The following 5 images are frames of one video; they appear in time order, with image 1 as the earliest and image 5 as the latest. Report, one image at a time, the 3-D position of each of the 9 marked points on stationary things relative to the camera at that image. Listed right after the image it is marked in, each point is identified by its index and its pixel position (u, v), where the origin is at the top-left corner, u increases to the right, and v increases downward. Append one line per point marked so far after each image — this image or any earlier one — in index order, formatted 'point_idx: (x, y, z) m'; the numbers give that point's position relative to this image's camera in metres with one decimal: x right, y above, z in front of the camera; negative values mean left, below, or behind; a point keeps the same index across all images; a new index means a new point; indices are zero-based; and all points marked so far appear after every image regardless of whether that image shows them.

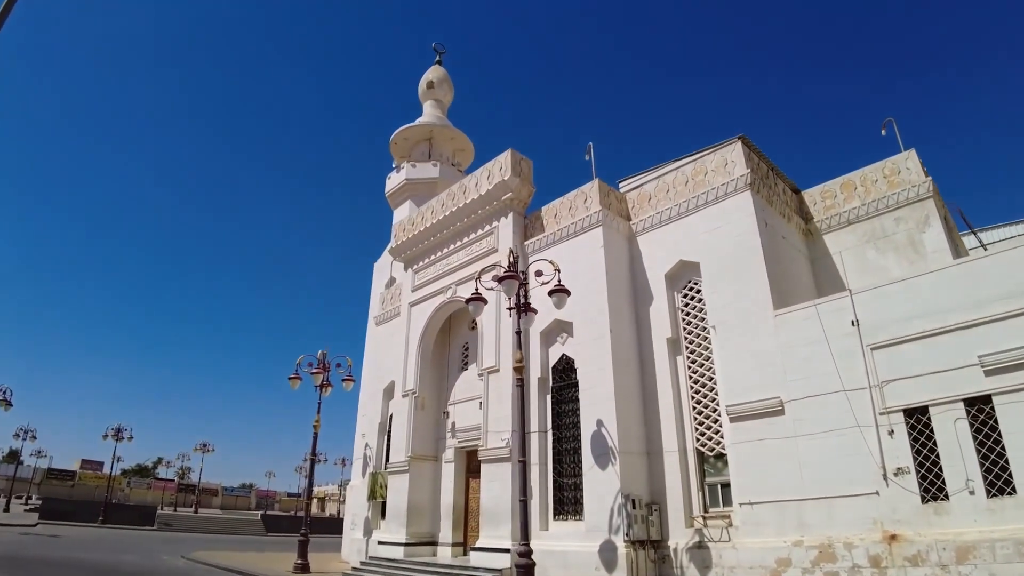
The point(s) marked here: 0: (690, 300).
0: (+3.0, -0.2, +10.0) m
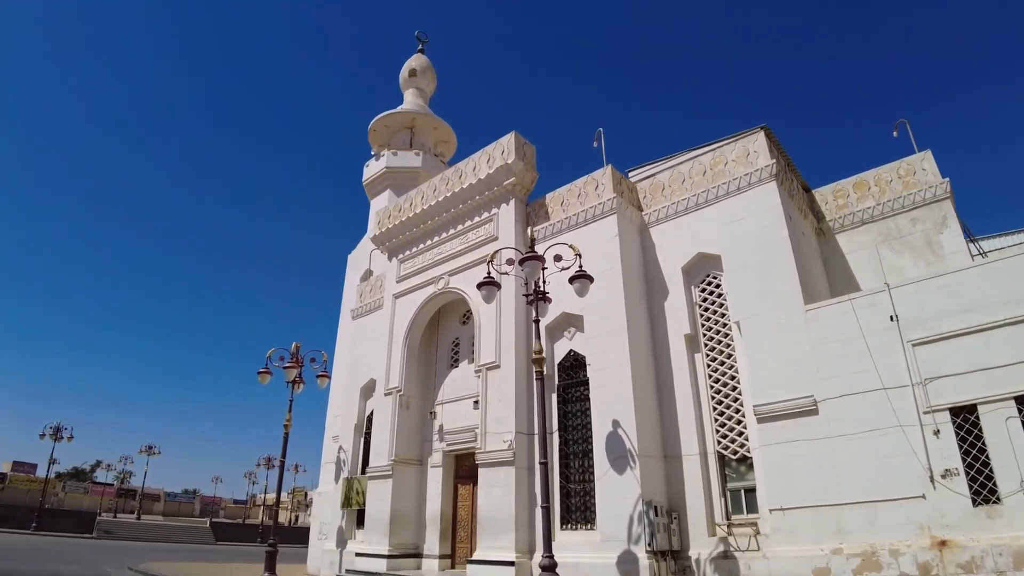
0: (+3.1, -0.1, +9.5) m
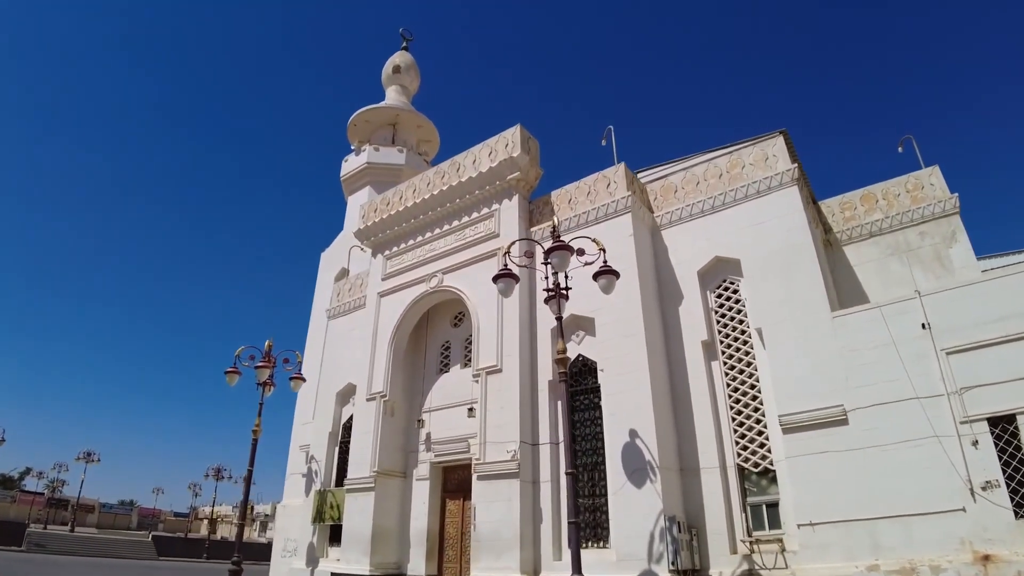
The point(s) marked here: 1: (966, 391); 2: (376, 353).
0: (+3.3, -0.2, +9.1) m
1: (+5.4, -1.2, +7.0) m
2: (-2.6, -1.3, +11.5) m
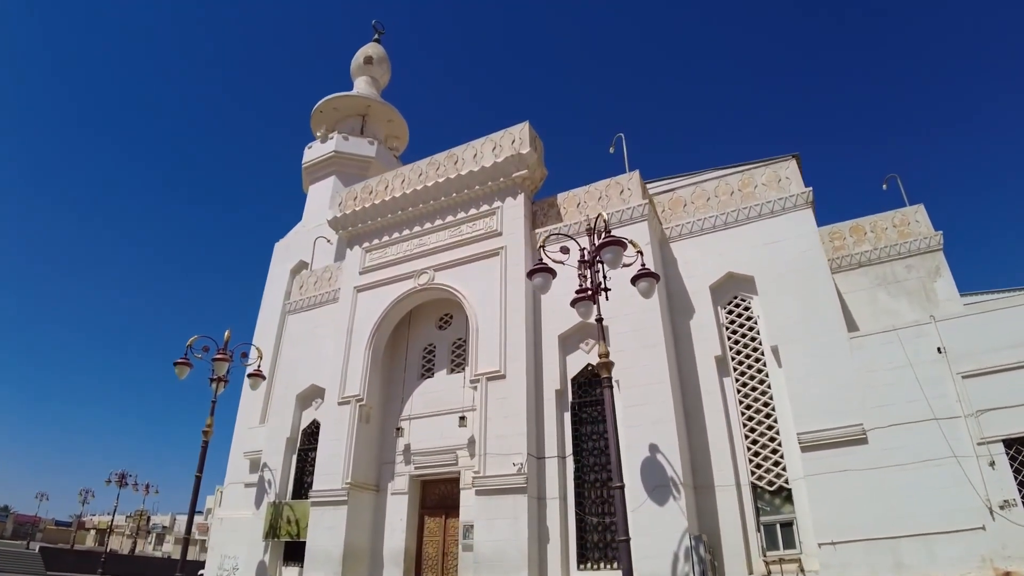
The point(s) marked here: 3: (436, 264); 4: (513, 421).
0: (+3.4, -0.4, +9.0) m
1: (+5.7, -1.6, +7.2) m
2: (-2.9, -1.1, +10.5) m
3: (-1.3, +0.4, +10.4) m
4: (0.0, -1.9, +8.4) m
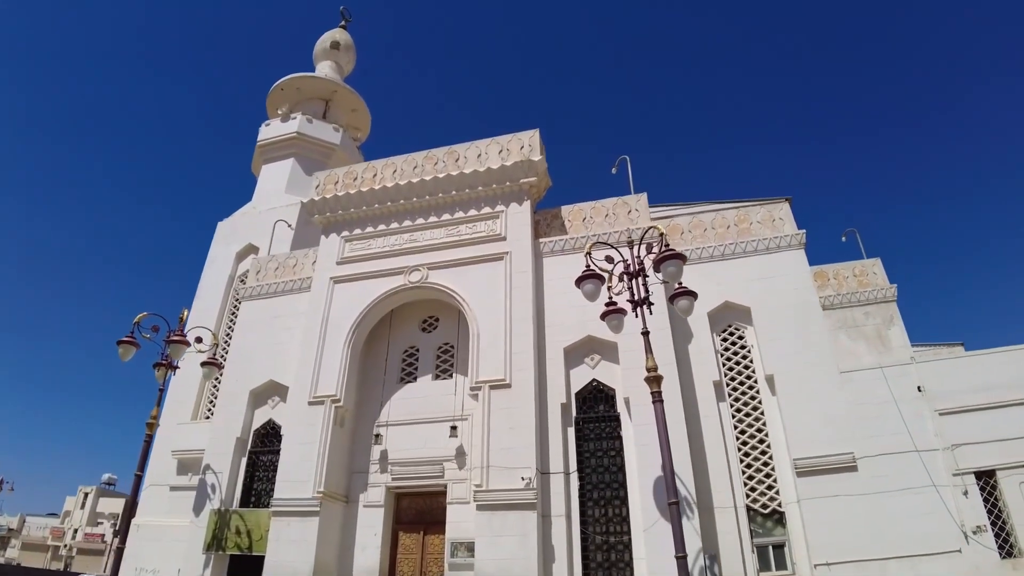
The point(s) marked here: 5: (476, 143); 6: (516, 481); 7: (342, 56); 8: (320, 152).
0: (+3.4, -0.9, +9.3) m
1: (+5.9, -2.2, +7.9) m
2: (-3.0, -1.0, +9.5) m
3: (-1.4, +0.4, +9.8) m
4: (+0.1, -2.0, +8.0) m
5: (-0.6, +2.5, +10.4) m
6: (0.0, -2.5, +7.7) m
7: (-4.8, +6.7, +16.9) m
8: (-4.7, +3.3, +14.4) m
